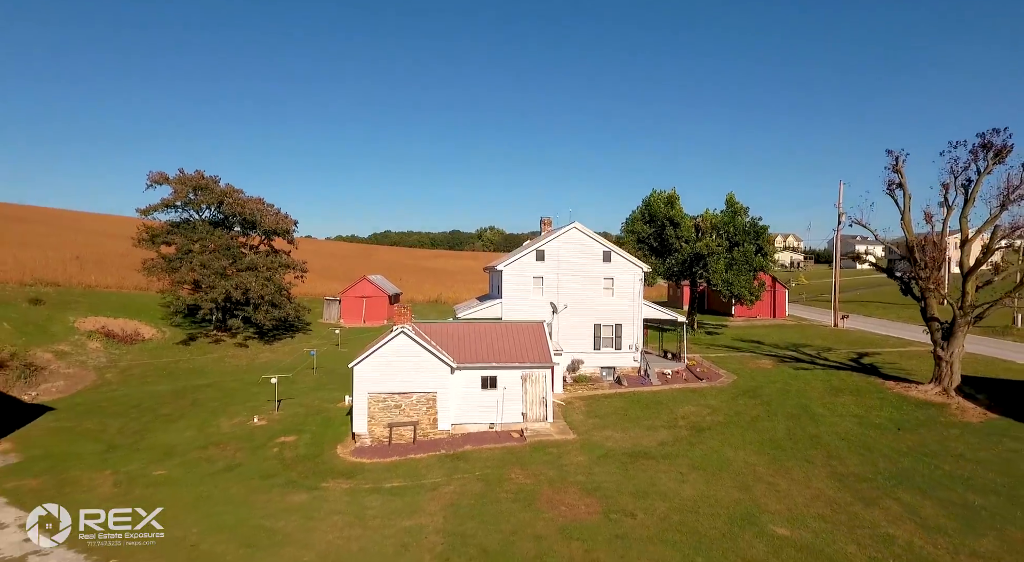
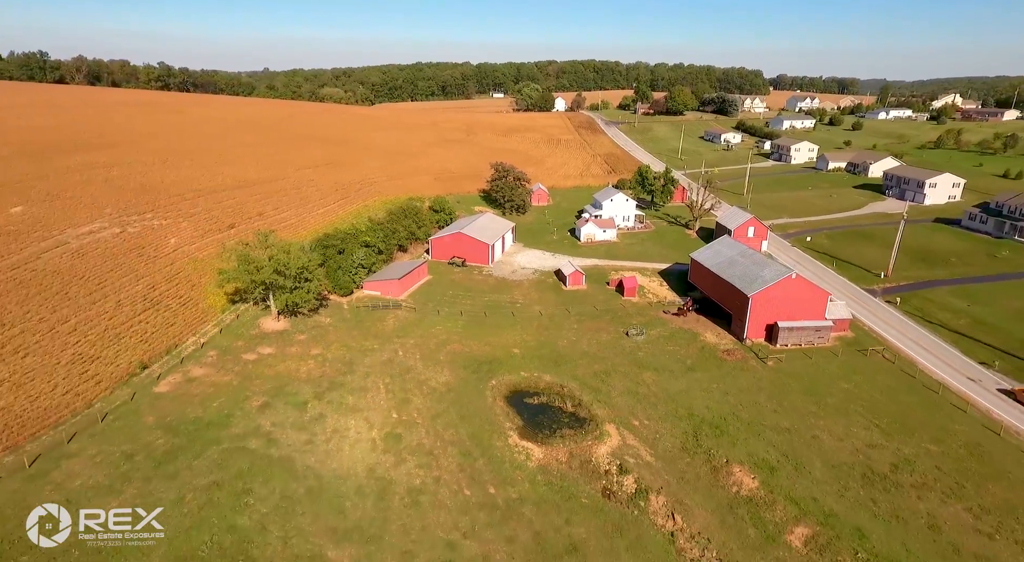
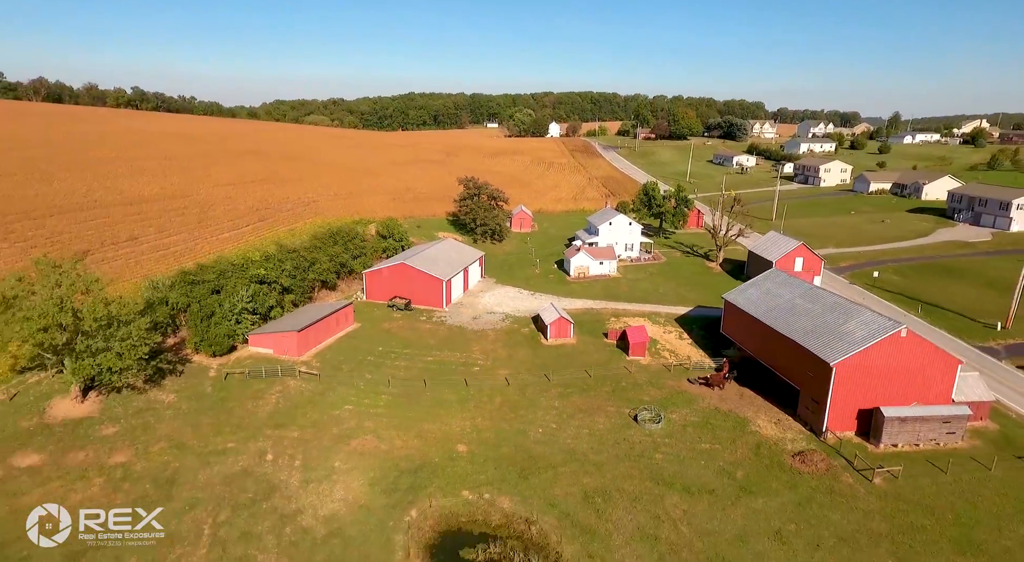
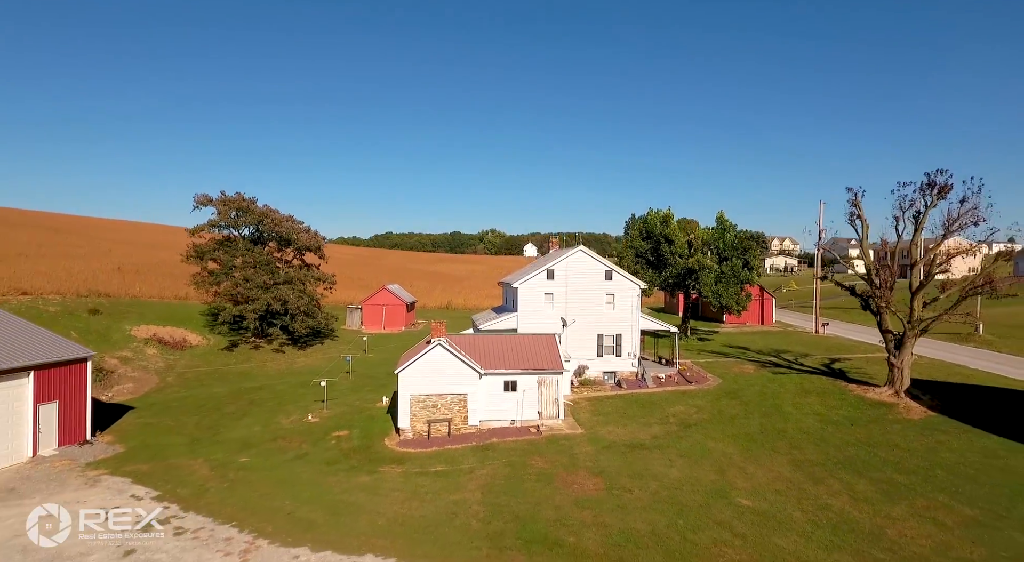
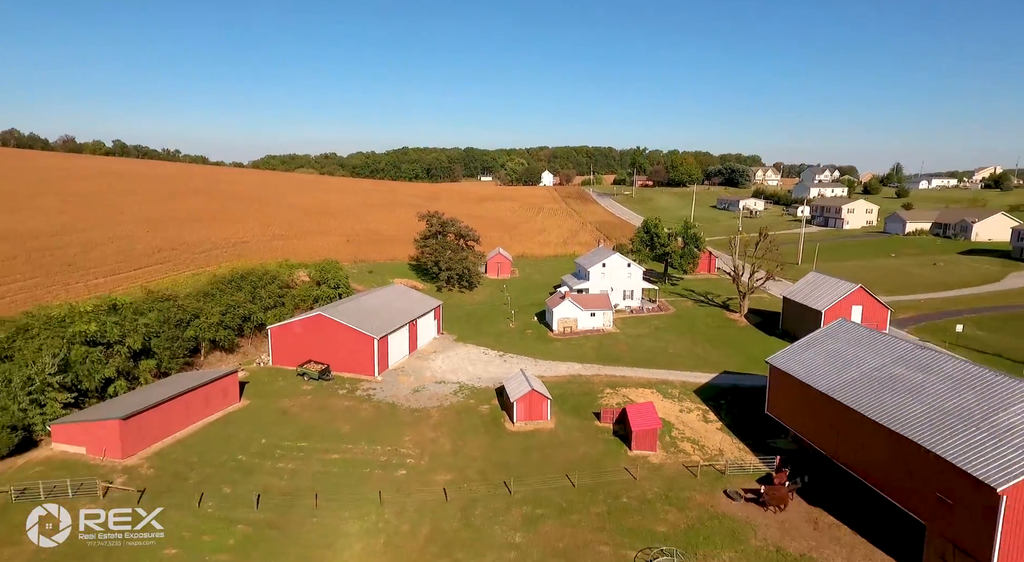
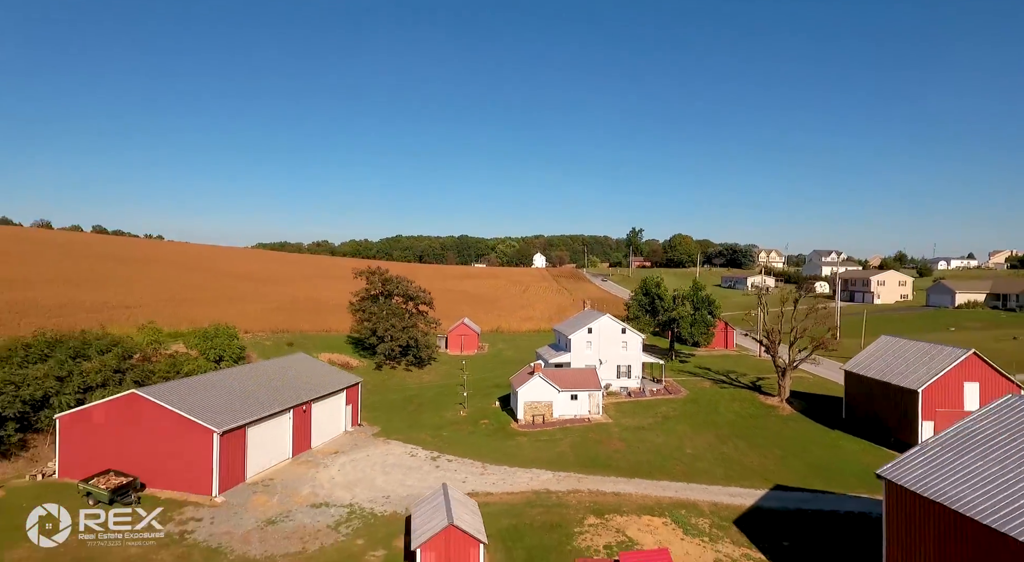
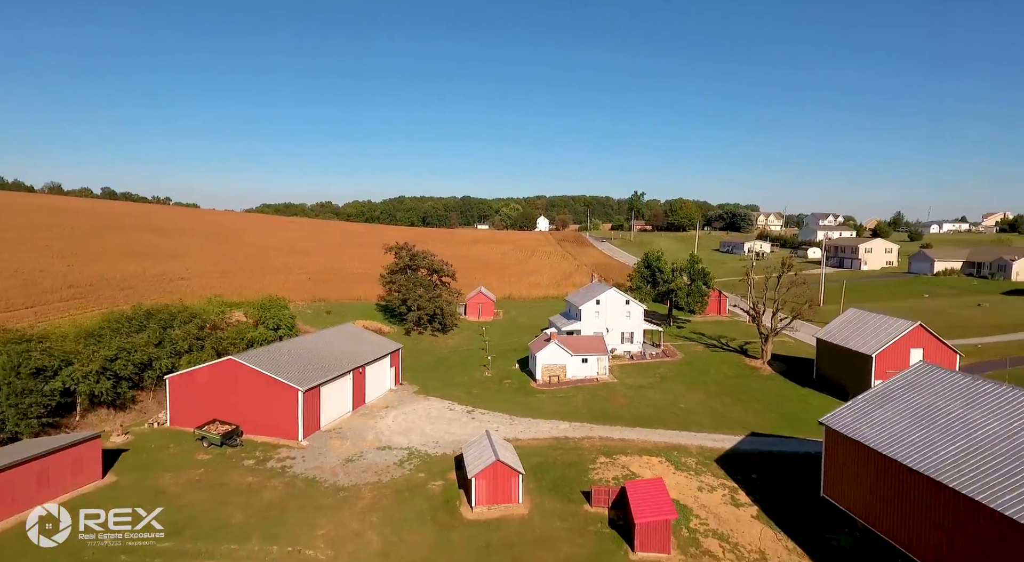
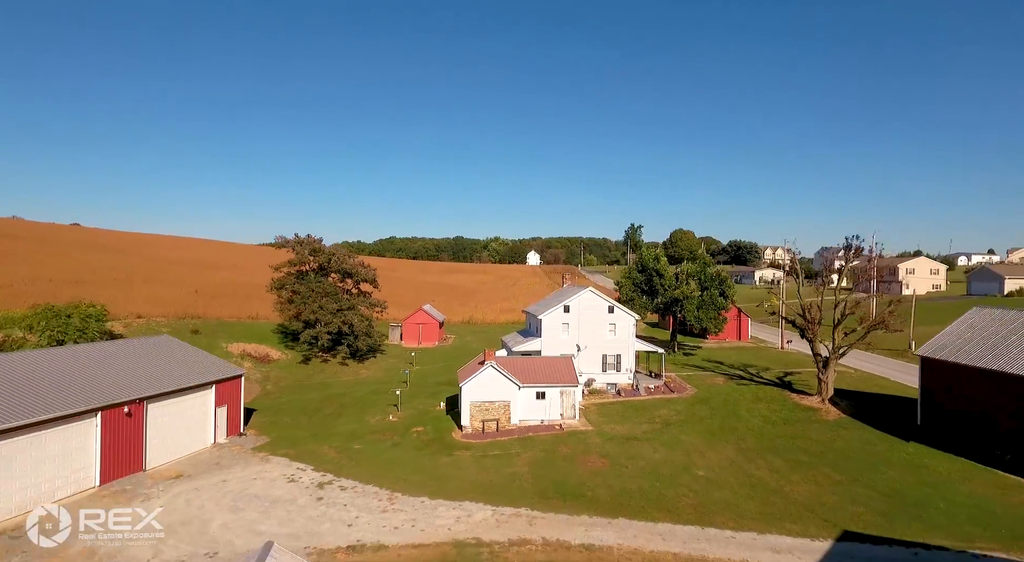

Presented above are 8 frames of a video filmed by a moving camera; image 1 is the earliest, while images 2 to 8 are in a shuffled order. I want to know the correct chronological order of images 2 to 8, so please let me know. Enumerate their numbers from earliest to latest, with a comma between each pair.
4, 8, 6, 7, 5, 3, 2
